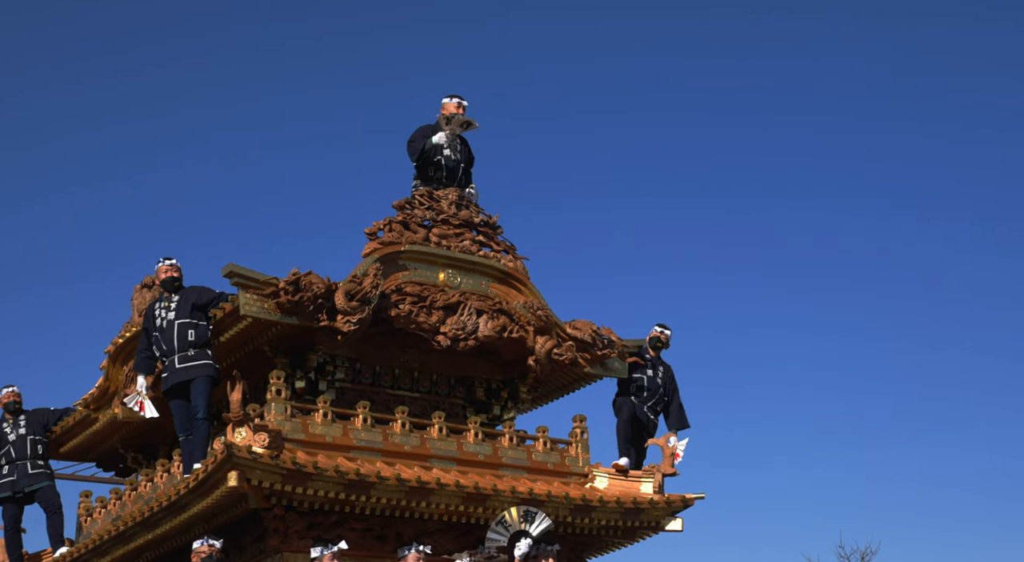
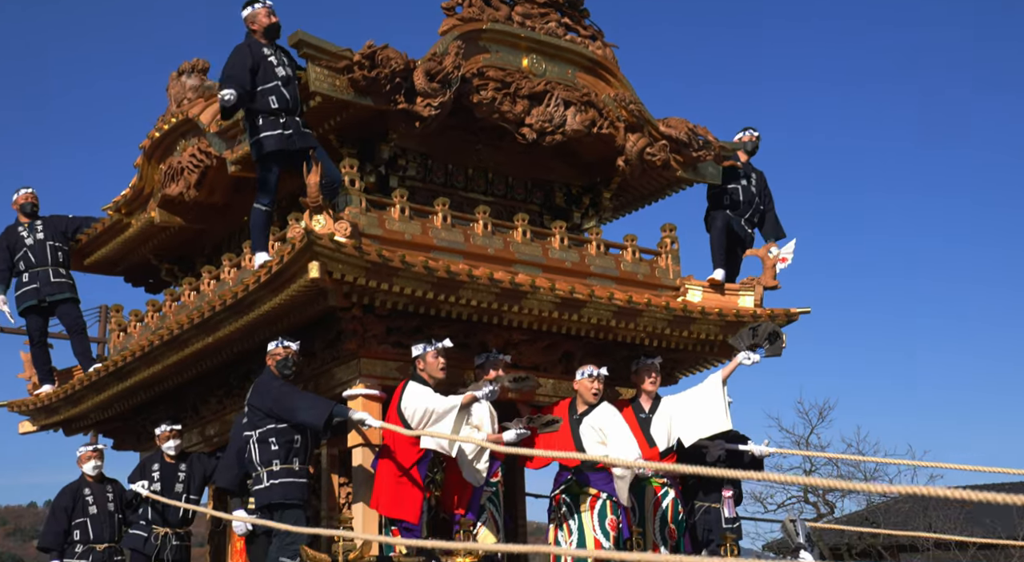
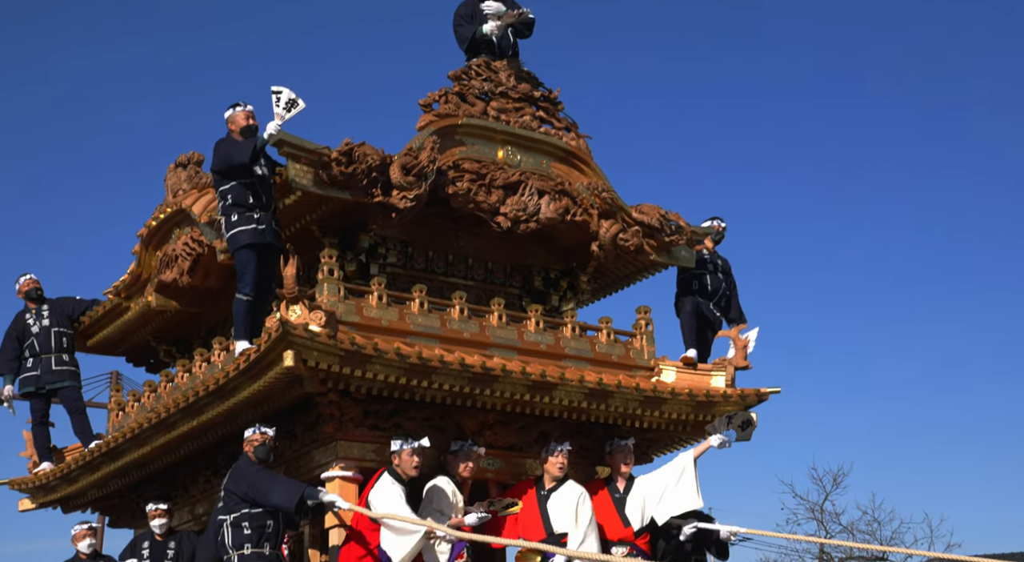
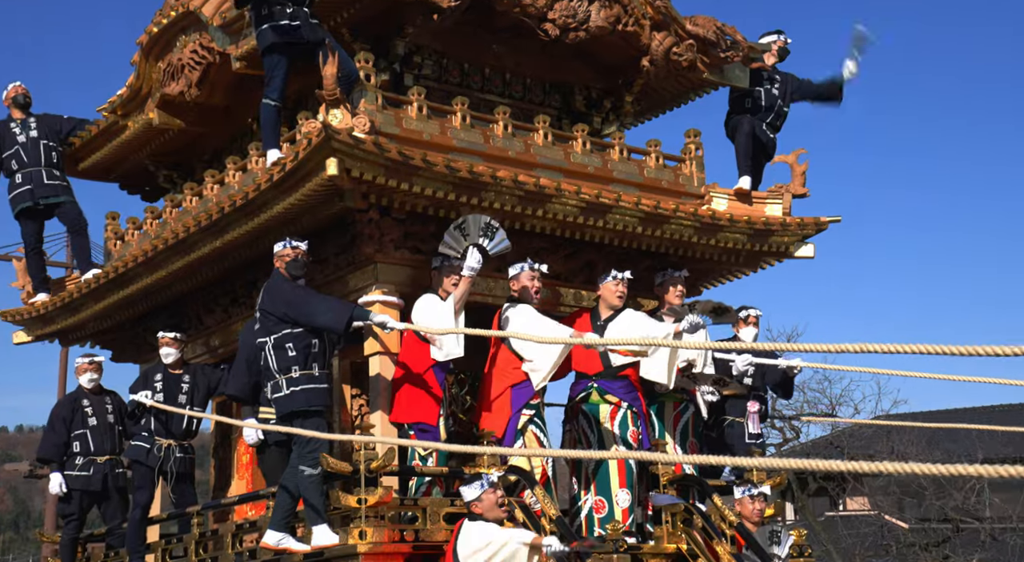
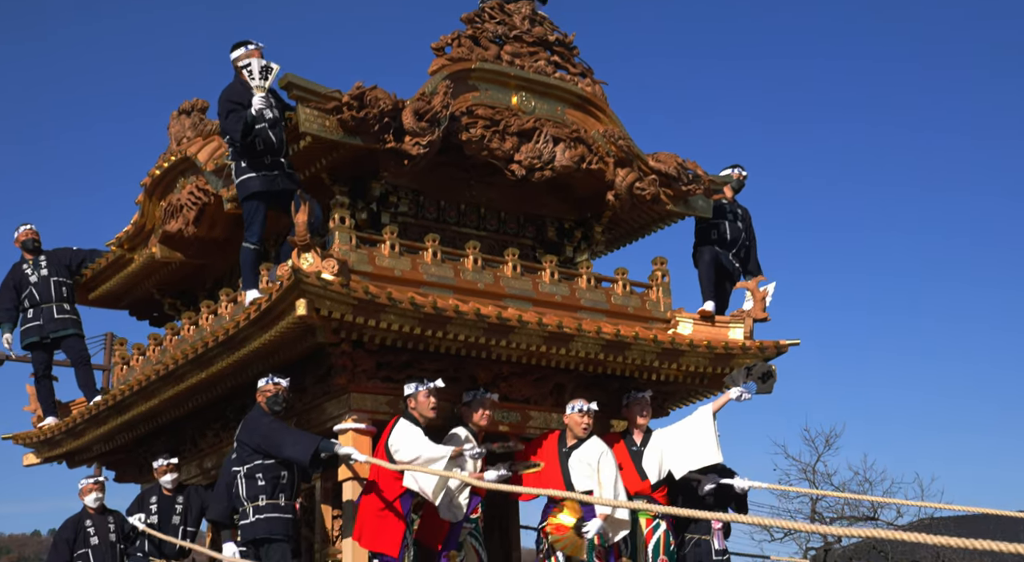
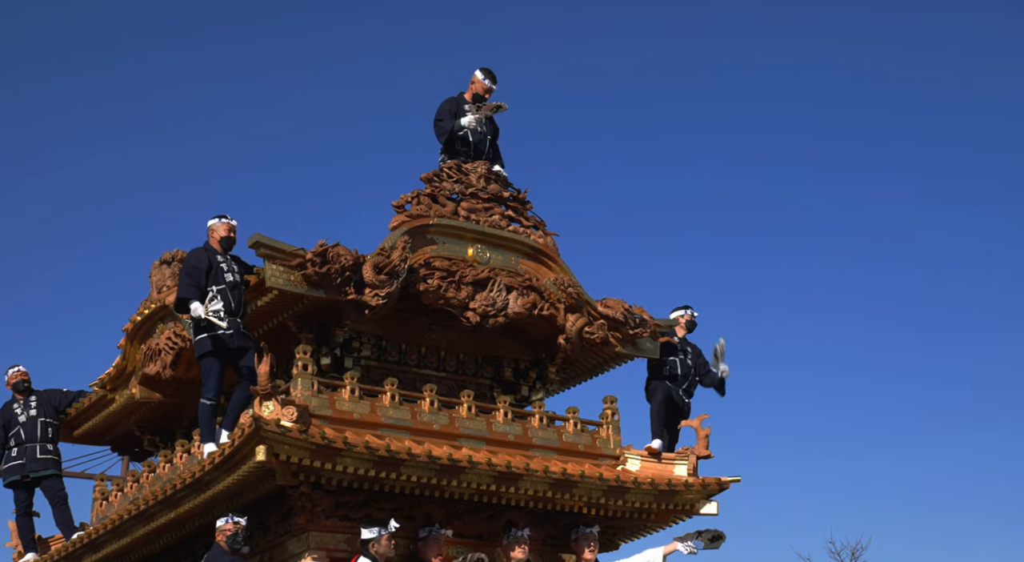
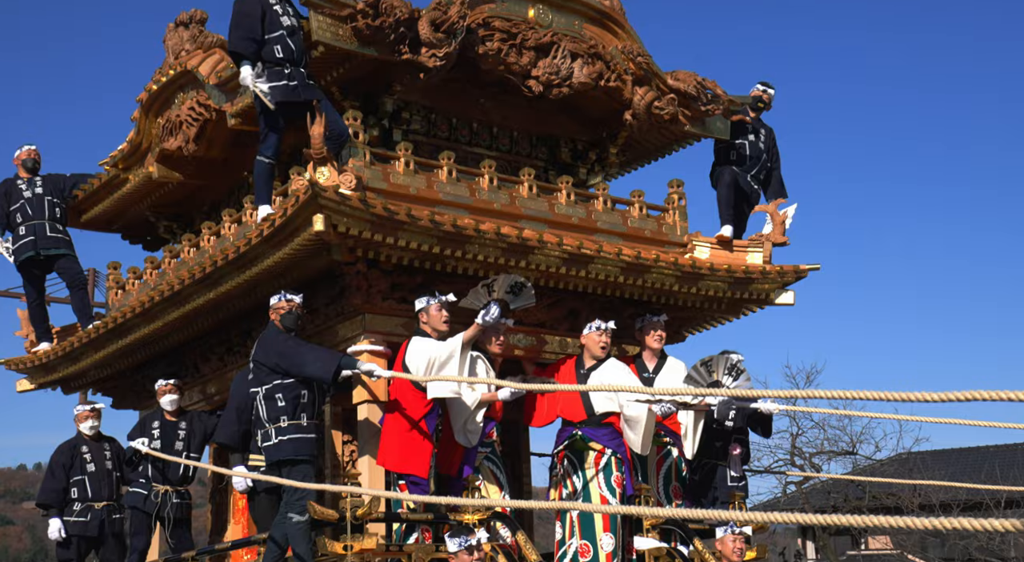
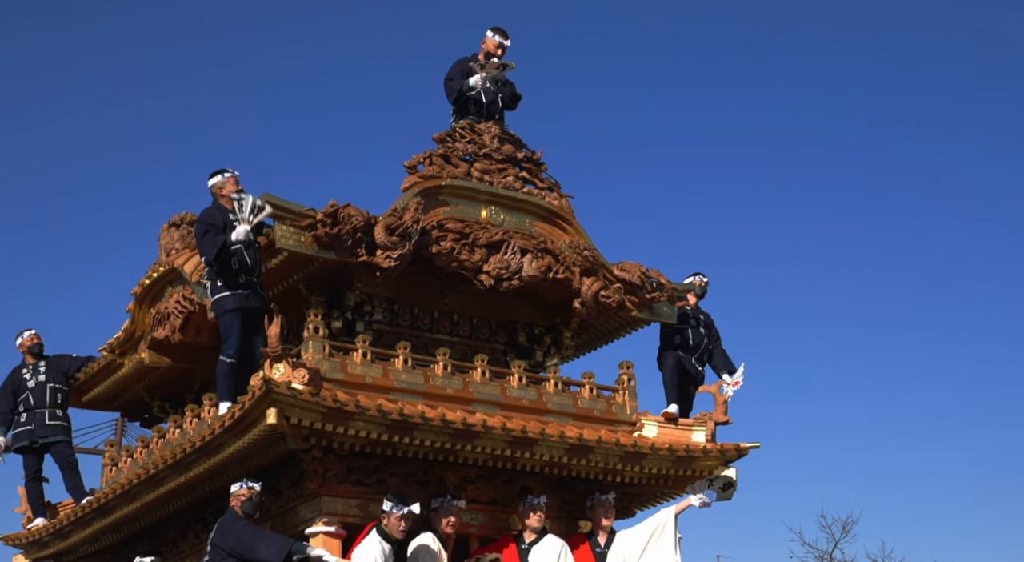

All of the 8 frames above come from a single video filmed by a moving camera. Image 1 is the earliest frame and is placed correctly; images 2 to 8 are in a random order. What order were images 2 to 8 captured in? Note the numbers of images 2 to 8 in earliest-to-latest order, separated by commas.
6, 8, 3, 5, 2, 7, 4
